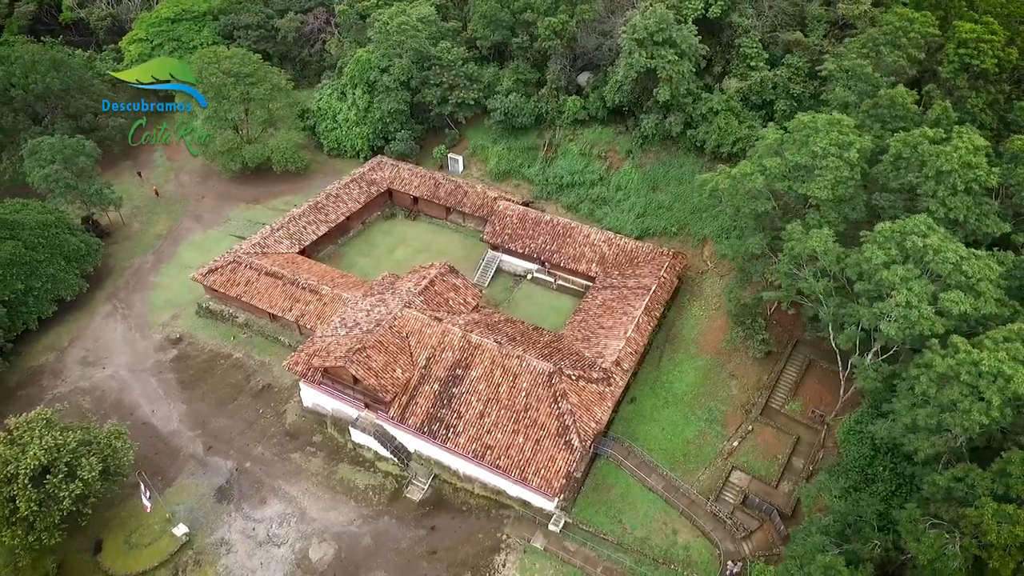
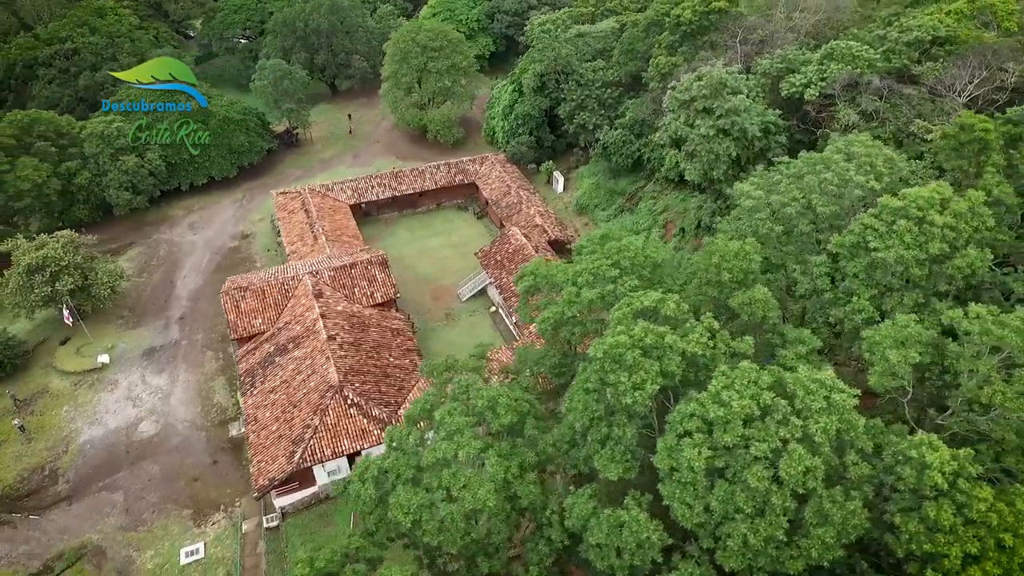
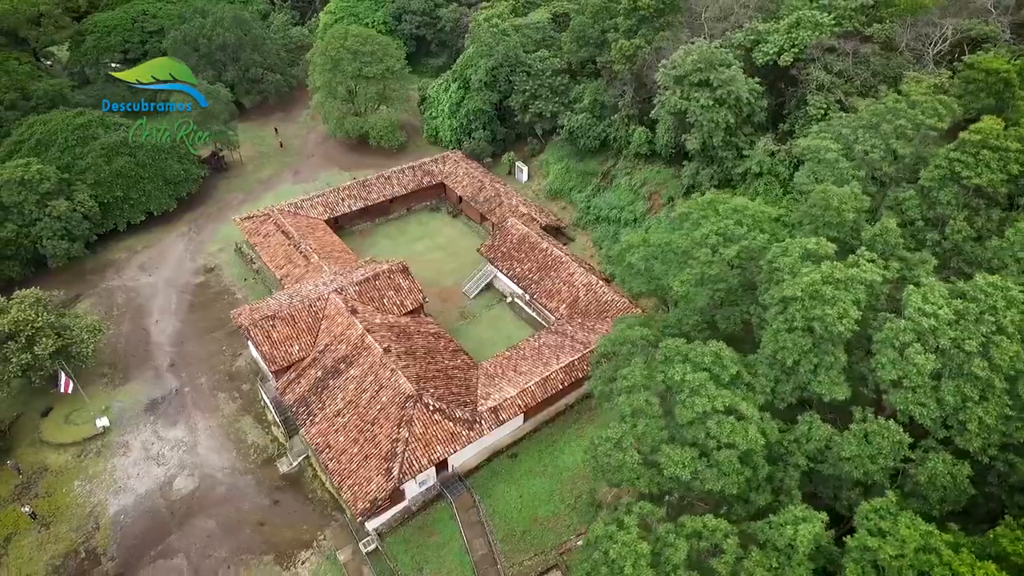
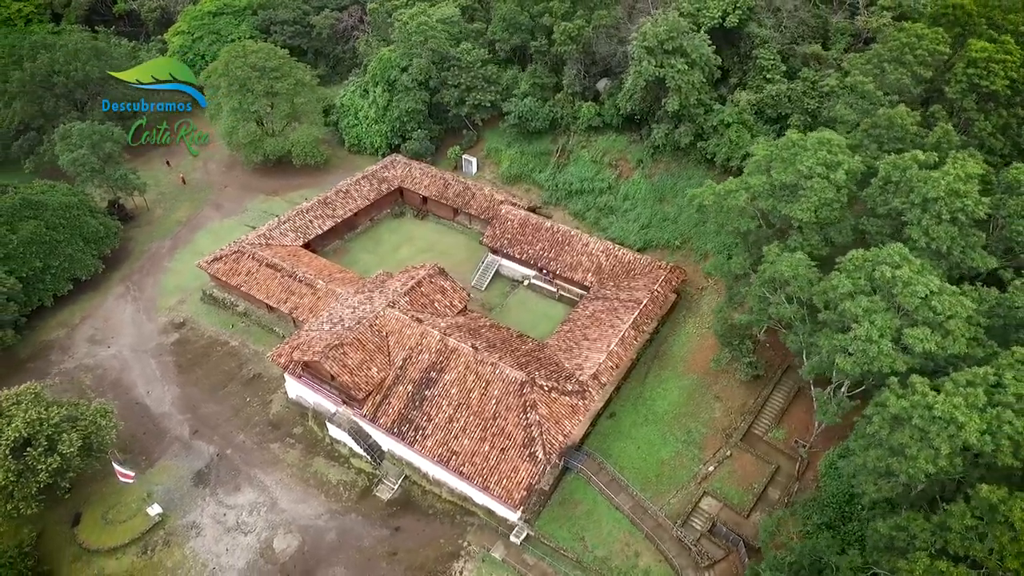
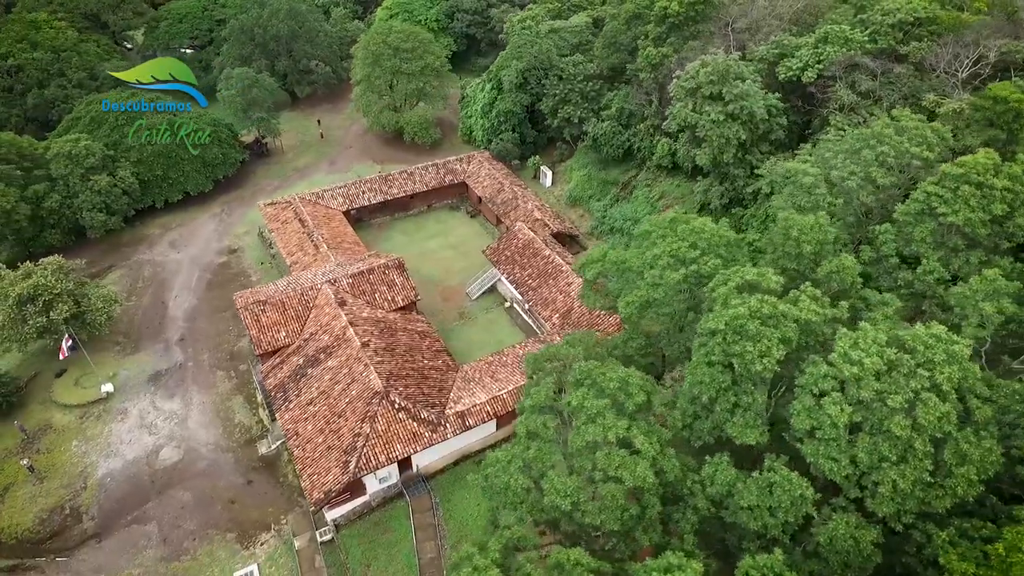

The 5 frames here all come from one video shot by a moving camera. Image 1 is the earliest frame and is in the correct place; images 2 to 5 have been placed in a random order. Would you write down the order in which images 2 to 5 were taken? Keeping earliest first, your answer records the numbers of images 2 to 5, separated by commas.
4, 3, 5, 2
